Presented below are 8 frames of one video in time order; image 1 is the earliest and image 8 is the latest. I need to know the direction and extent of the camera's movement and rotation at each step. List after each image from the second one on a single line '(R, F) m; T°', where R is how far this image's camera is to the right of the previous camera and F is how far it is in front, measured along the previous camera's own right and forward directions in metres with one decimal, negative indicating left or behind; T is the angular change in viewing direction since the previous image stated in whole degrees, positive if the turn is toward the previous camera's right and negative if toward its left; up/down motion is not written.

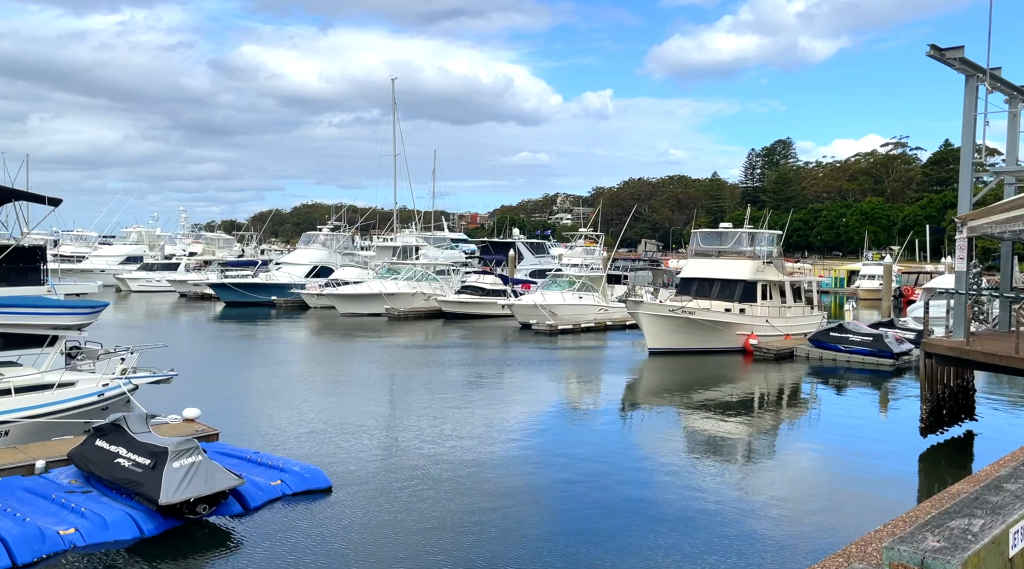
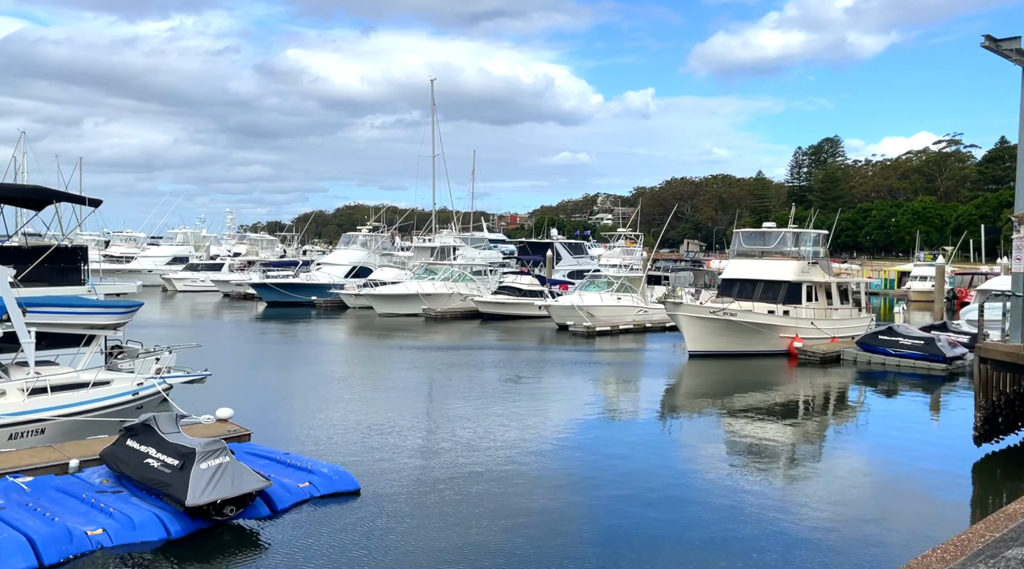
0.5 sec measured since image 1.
(+0.1, +0.6) m; -3°
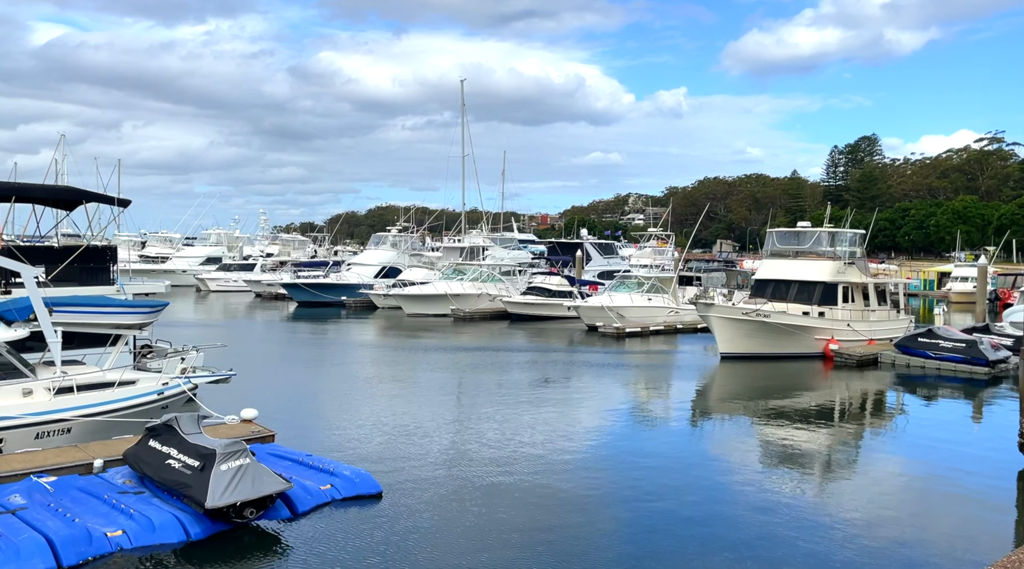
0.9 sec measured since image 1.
(+0.1, +0.4) m; -2°
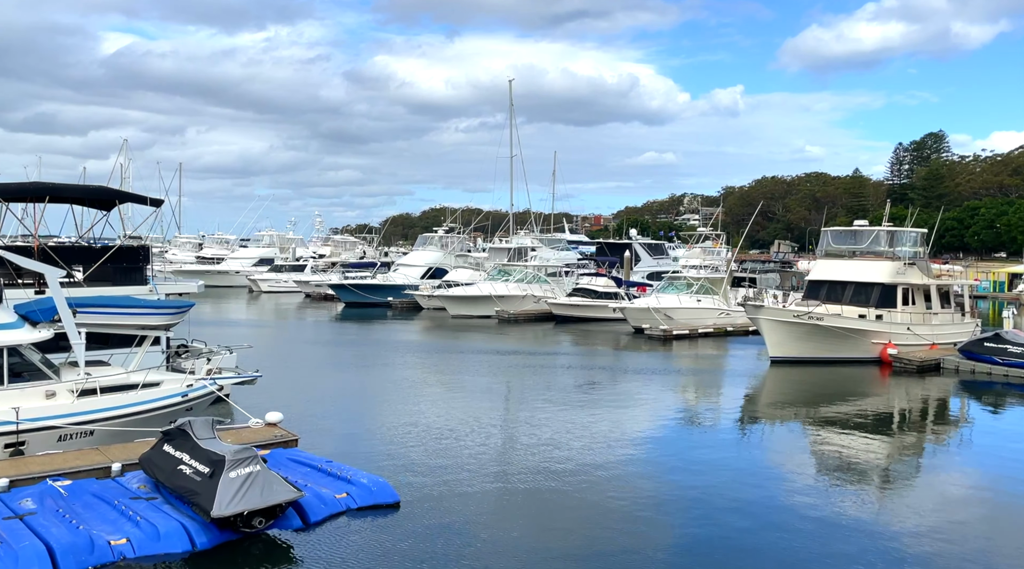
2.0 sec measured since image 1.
(+0.3, +0.8) m; -3°
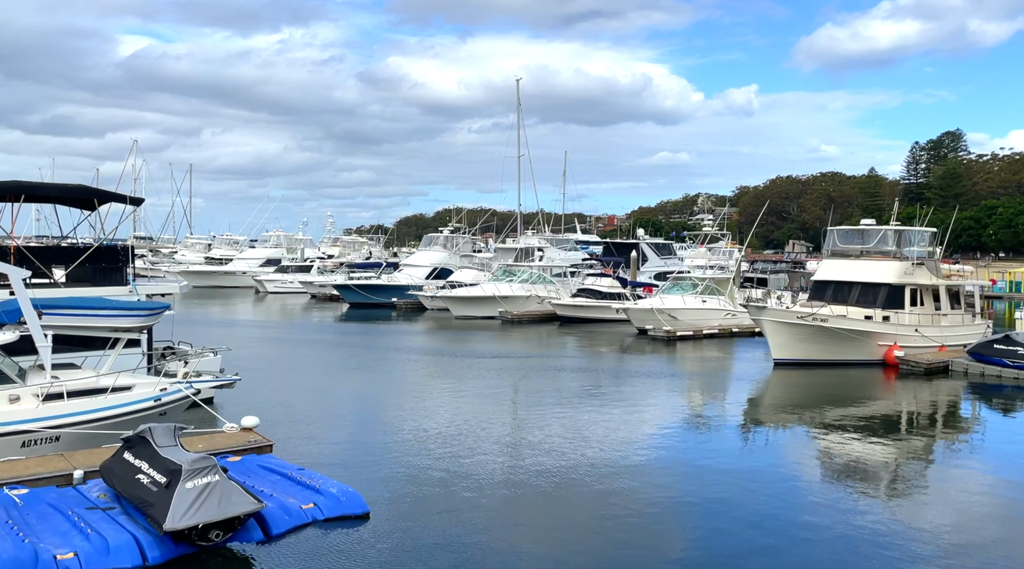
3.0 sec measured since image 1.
(+0.4, +0.4) m; -1°
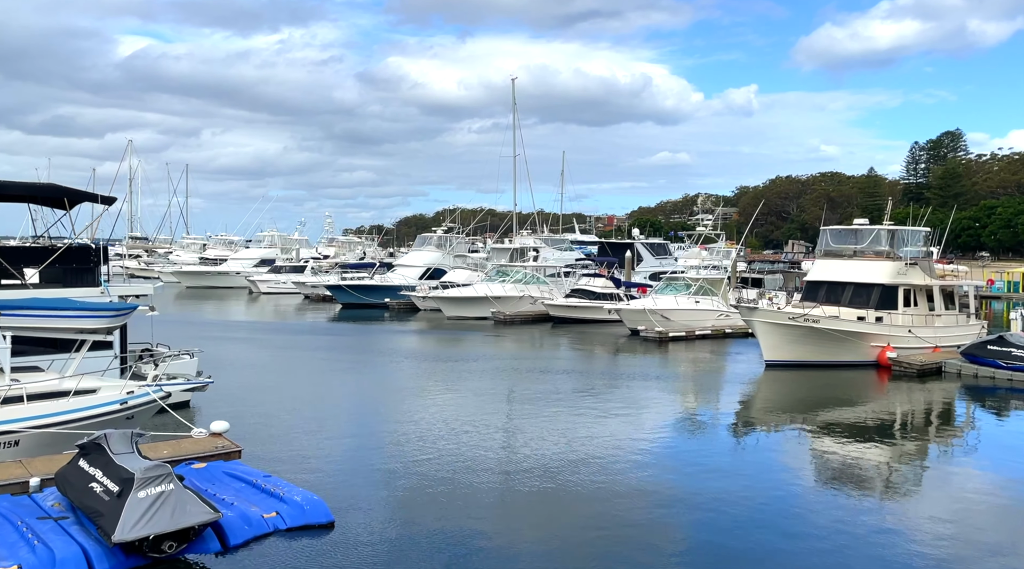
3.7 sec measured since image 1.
(+0.3, +0.3) m; 0°
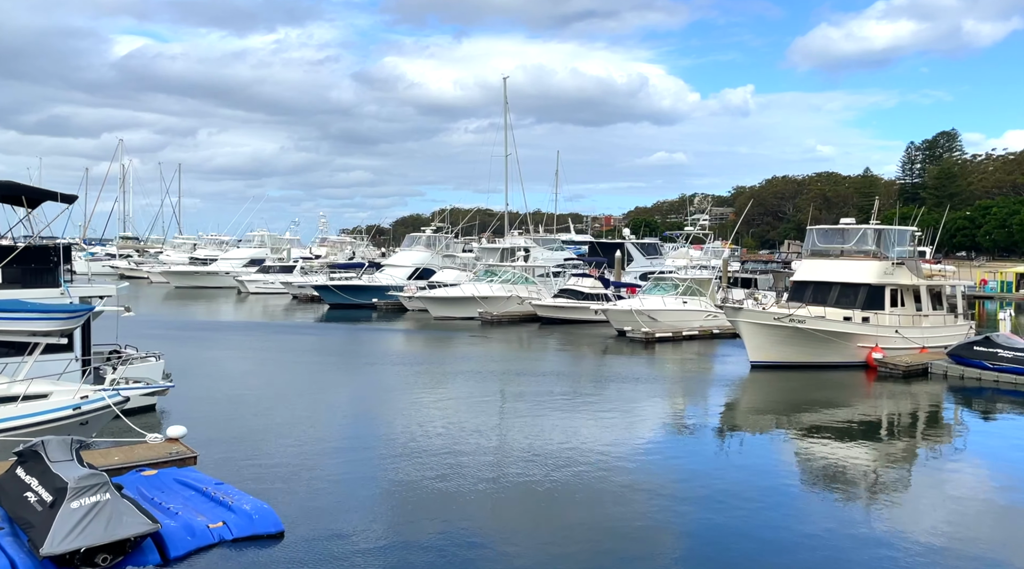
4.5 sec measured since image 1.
(+0.4, +0.3) m; 0°
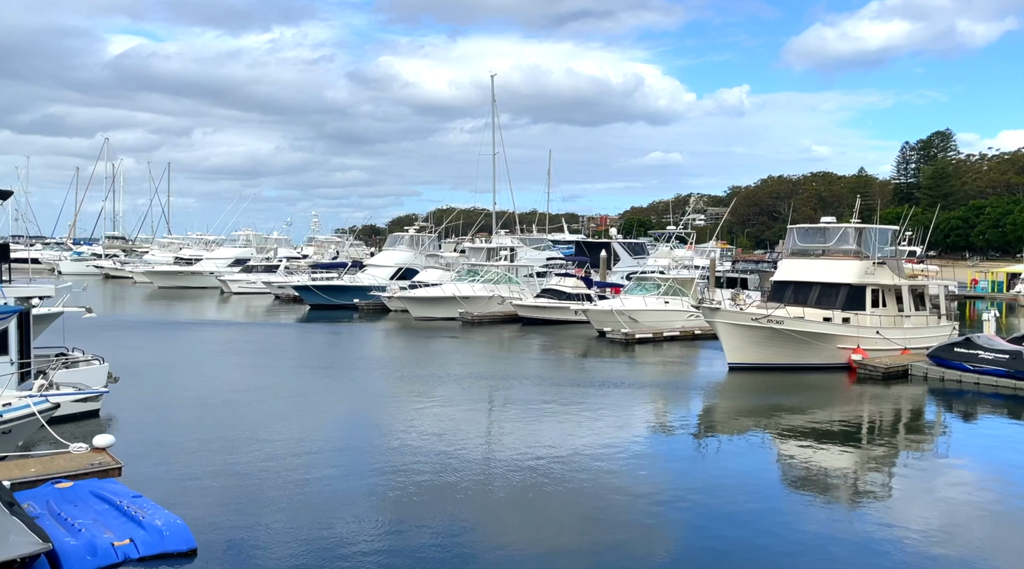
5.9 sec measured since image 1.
(+0.6, +0.5) m; 0°
